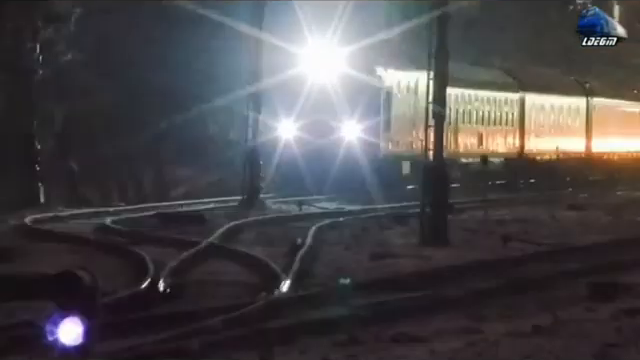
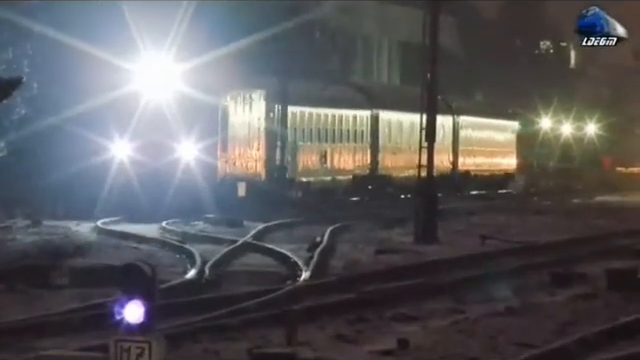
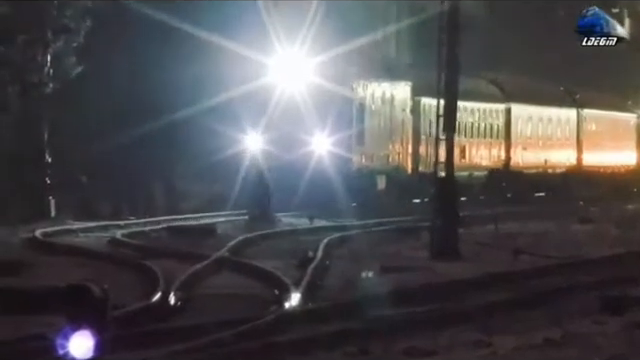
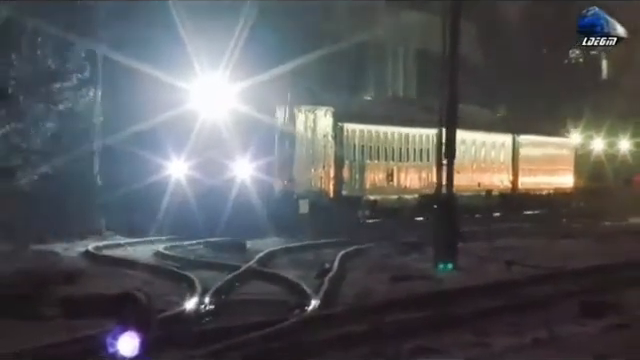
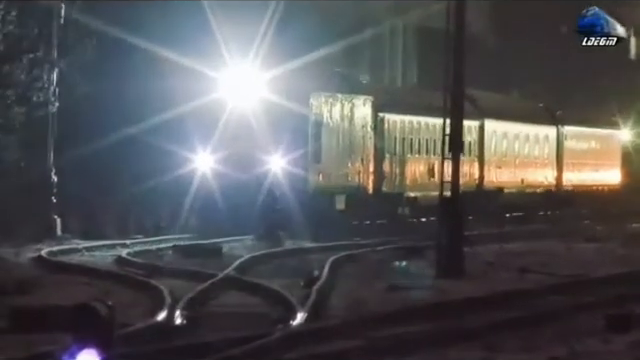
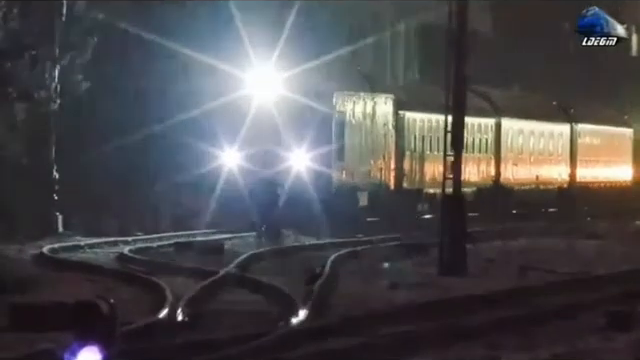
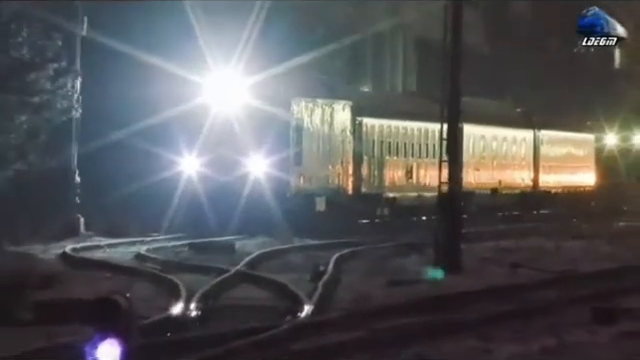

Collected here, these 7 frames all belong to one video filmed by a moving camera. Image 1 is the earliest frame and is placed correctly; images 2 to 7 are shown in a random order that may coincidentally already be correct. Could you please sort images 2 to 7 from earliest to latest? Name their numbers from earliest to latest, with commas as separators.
3, 6, 5, 7, 4, 2
